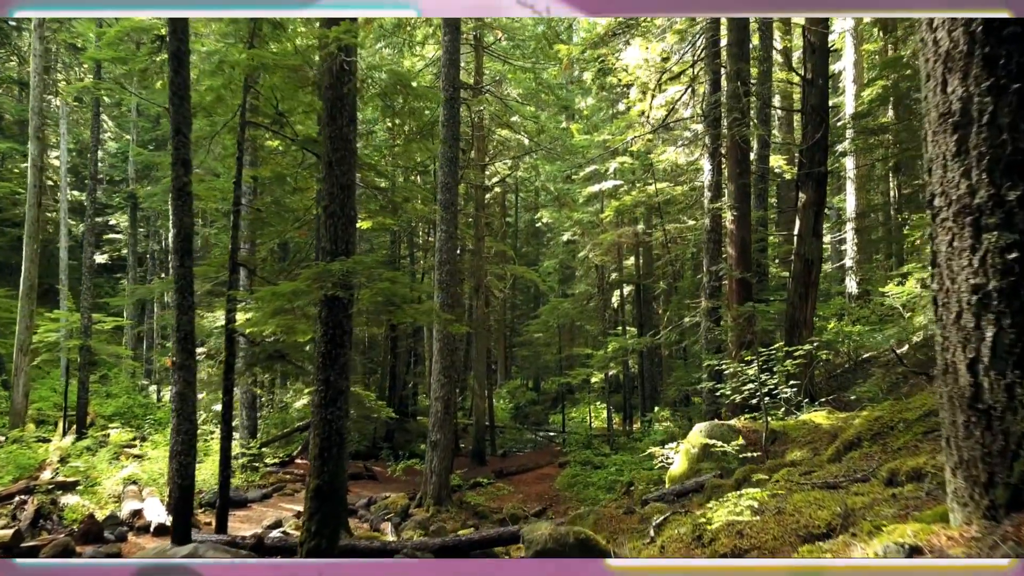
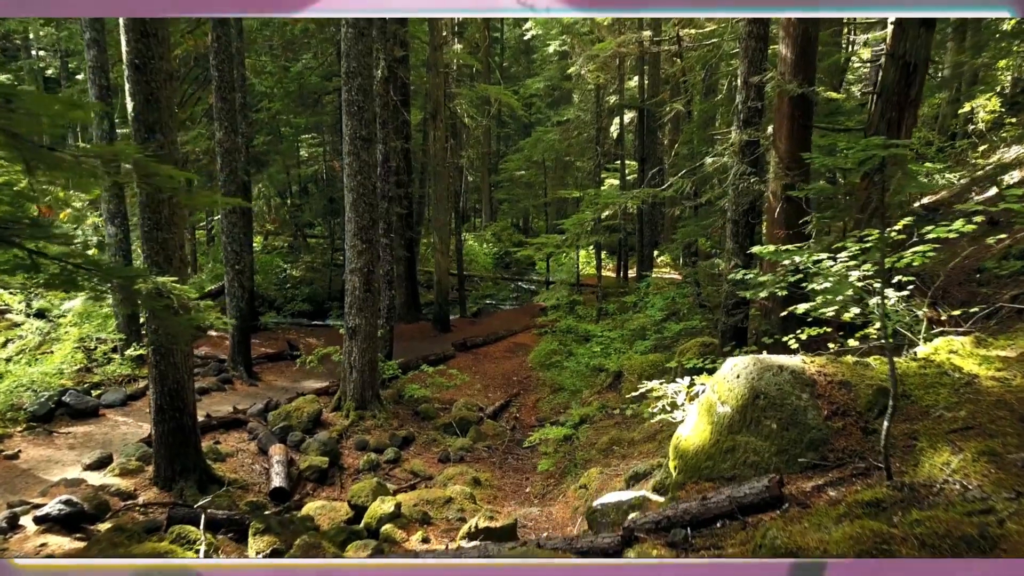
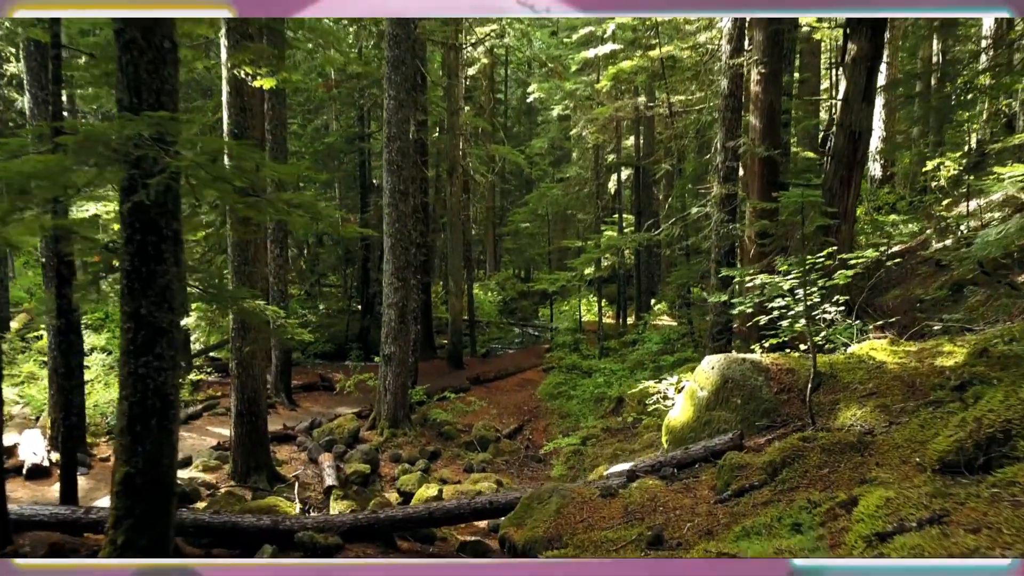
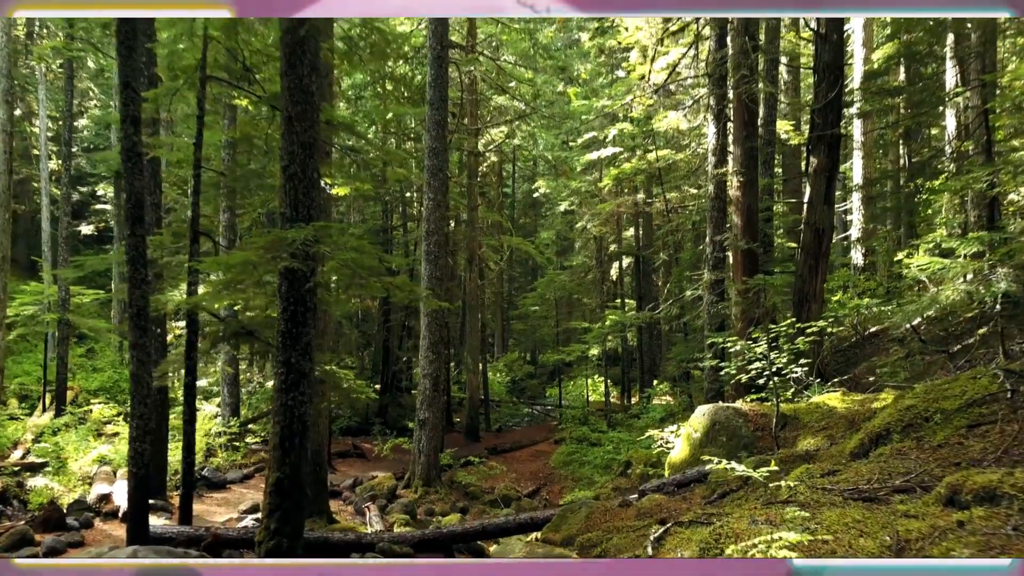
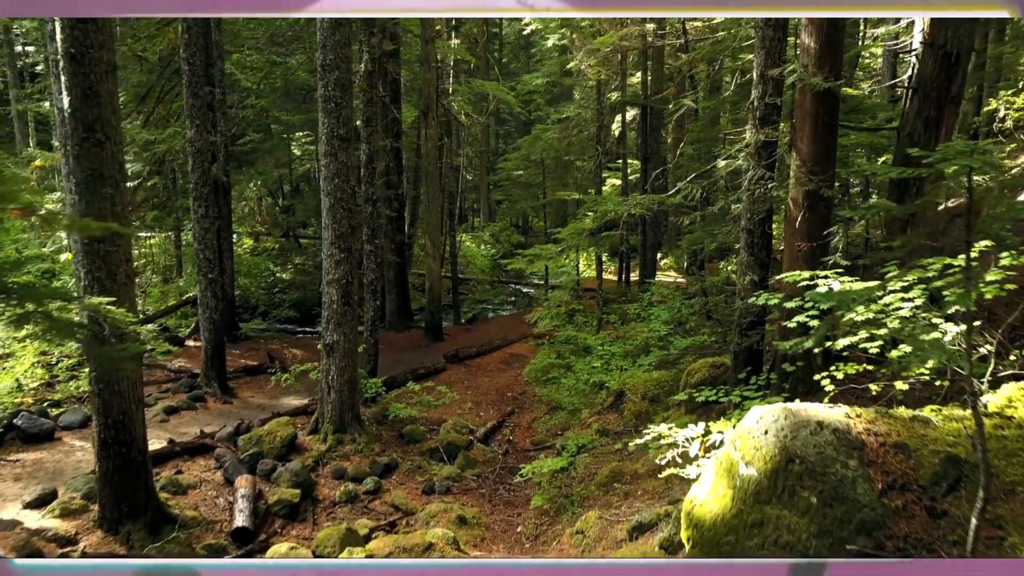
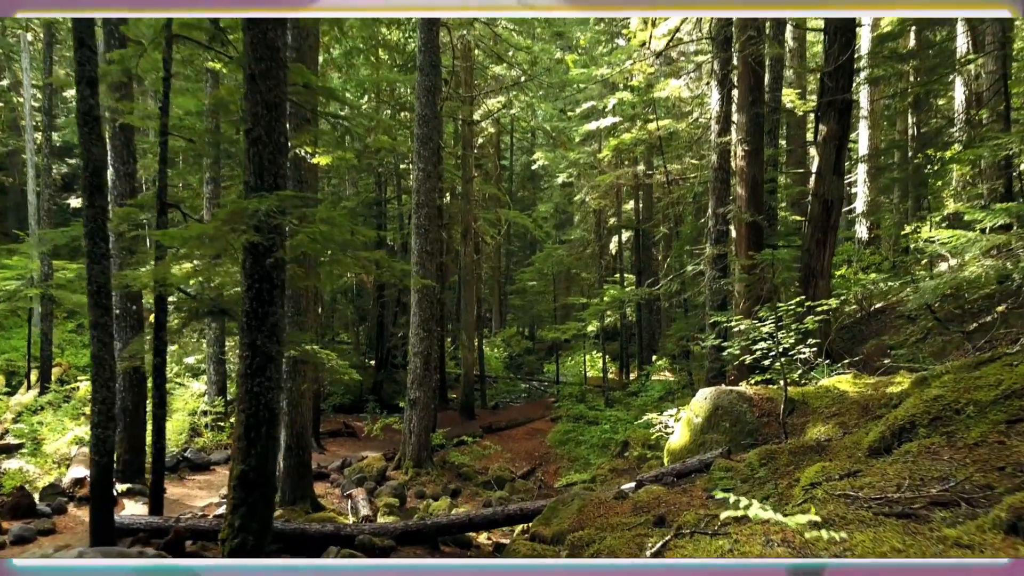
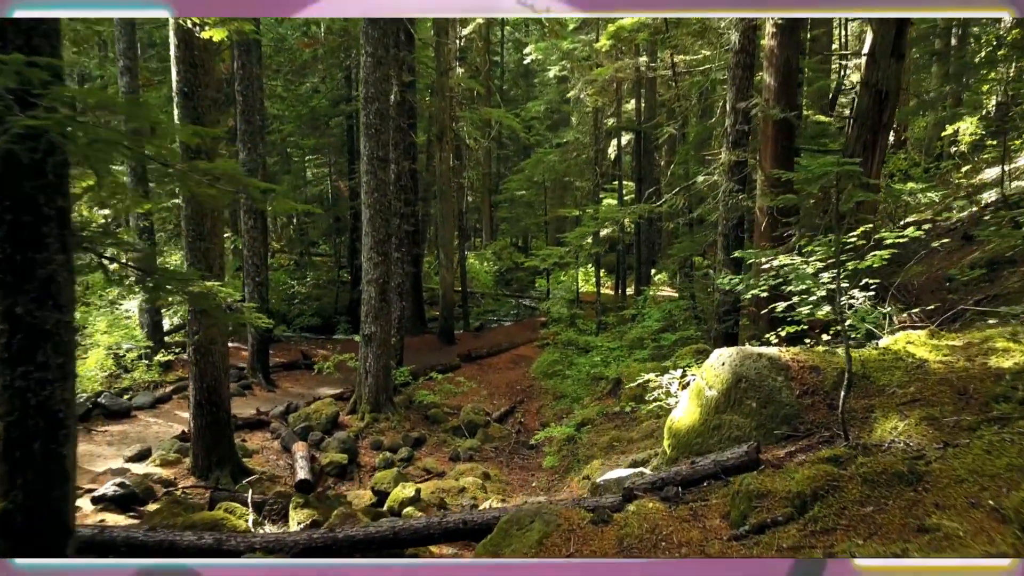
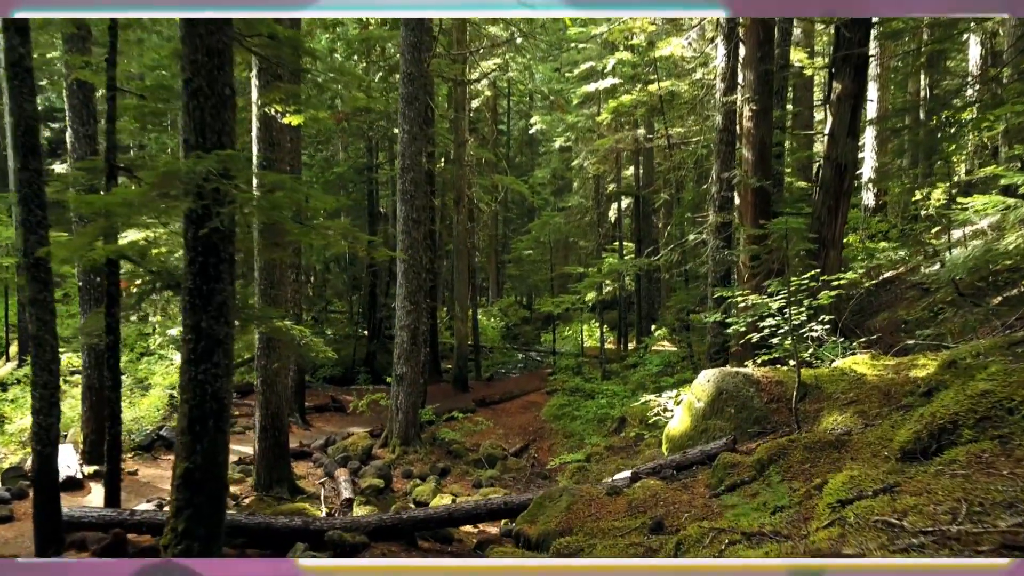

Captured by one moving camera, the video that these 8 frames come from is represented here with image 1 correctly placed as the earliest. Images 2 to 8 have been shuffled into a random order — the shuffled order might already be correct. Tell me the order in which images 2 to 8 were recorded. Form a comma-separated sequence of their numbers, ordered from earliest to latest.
4, 6, 8, 3, 7, 2, 5
